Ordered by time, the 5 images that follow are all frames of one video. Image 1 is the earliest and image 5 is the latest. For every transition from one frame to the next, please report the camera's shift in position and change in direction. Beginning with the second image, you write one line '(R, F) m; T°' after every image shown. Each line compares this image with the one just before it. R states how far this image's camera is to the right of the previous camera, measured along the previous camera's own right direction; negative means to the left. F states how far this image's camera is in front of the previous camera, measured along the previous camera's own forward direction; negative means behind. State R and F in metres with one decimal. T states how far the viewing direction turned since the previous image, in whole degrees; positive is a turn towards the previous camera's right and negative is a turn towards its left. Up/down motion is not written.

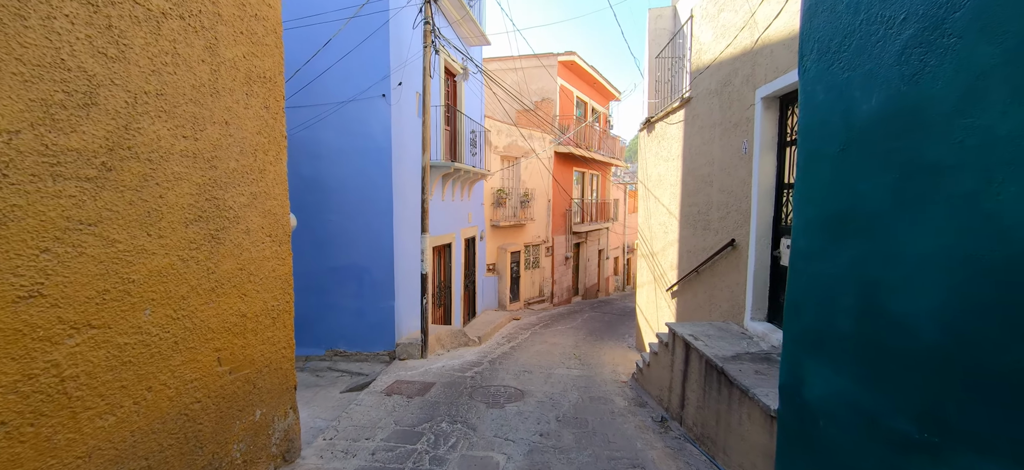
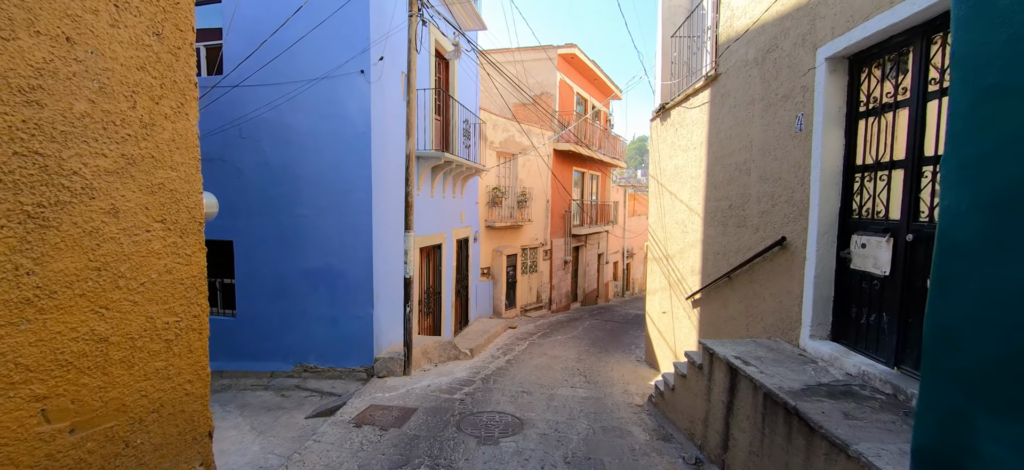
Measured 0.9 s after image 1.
(0.0, +1.0) m; +1°
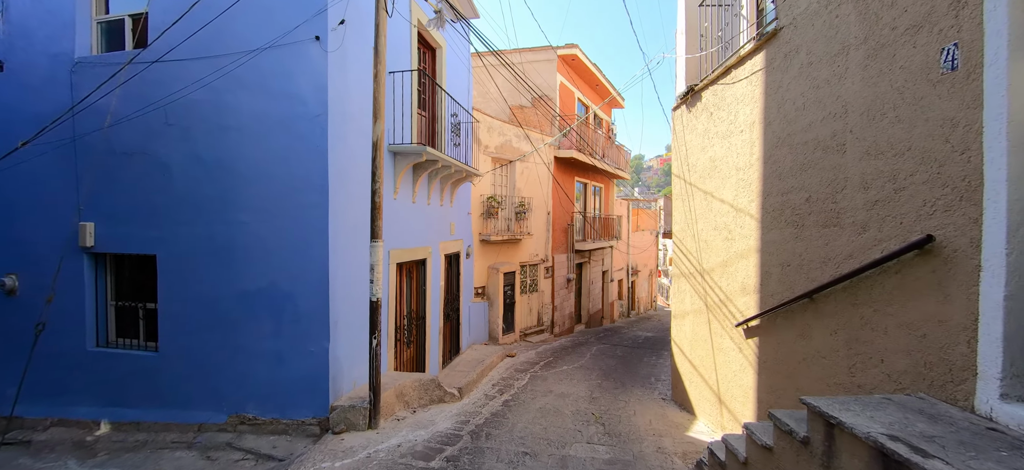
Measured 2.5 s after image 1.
(0.0, +1.4) m; 0°
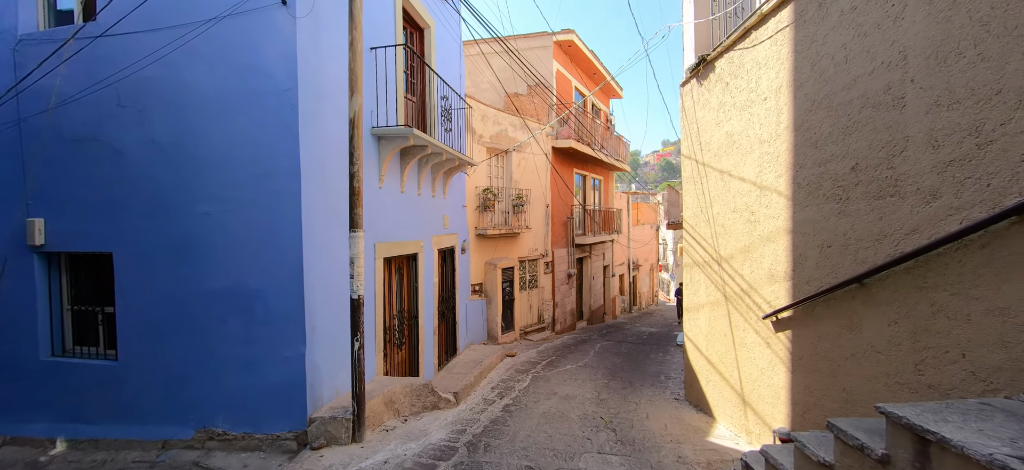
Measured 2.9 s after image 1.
(0.0, +0.6) m; 0°
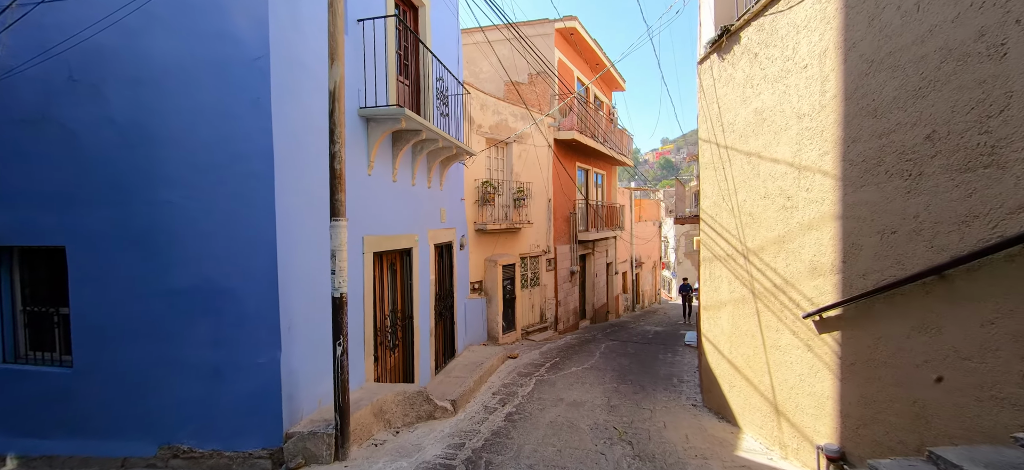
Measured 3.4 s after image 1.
(0.0, +0.5) m; 0°
